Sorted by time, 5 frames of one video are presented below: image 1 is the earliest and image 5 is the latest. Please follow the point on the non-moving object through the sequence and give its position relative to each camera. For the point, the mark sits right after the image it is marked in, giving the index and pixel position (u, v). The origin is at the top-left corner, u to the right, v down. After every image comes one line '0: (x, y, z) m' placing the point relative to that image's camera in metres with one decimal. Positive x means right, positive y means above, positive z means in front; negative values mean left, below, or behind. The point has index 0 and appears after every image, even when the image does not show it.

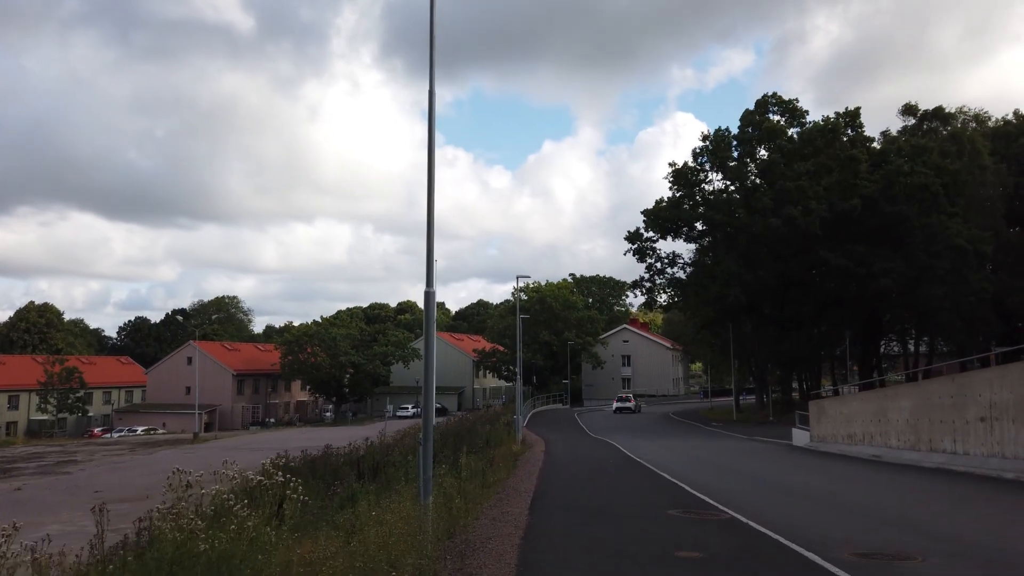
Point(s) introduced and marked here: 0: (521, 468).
0: (+0.2, -4.5, +17.7) m
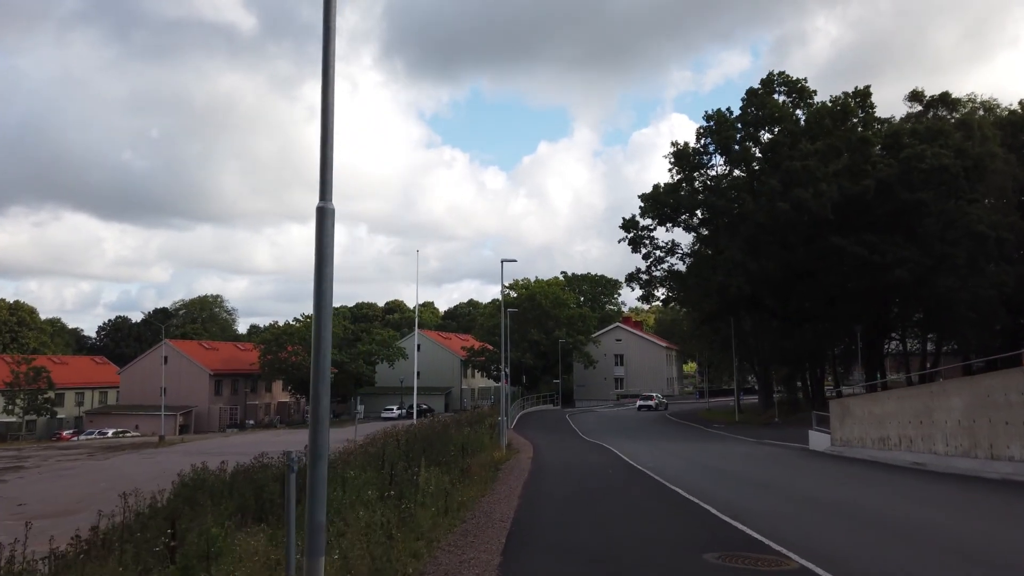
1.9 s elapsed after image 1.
0: (-0.2, -3.9, +14.7) m
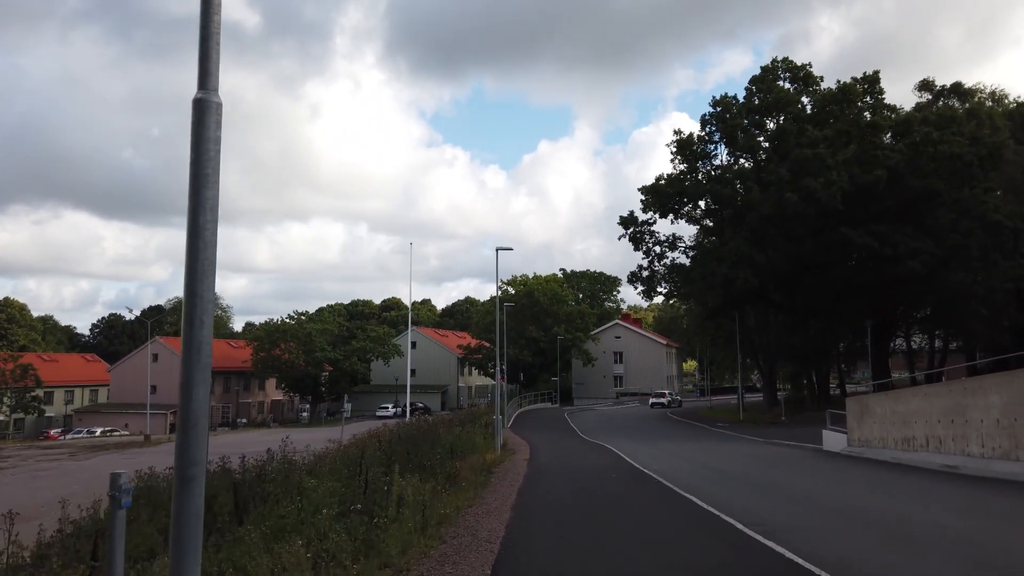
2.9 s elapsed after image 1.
0: (-0.3, -3.7, +13.2) m
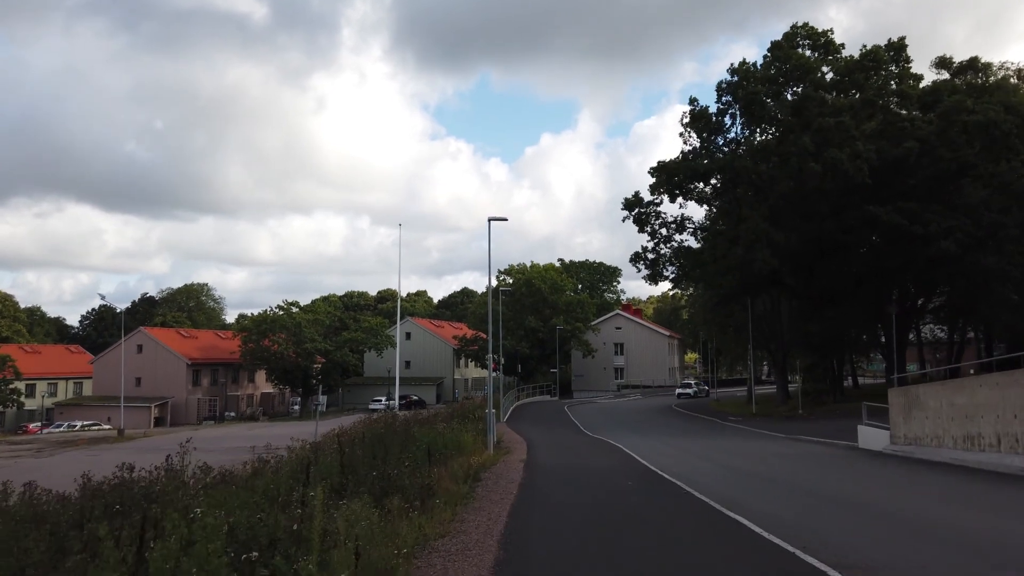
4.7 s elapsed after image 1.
0: (-0.5, -3.1, +10.4) m
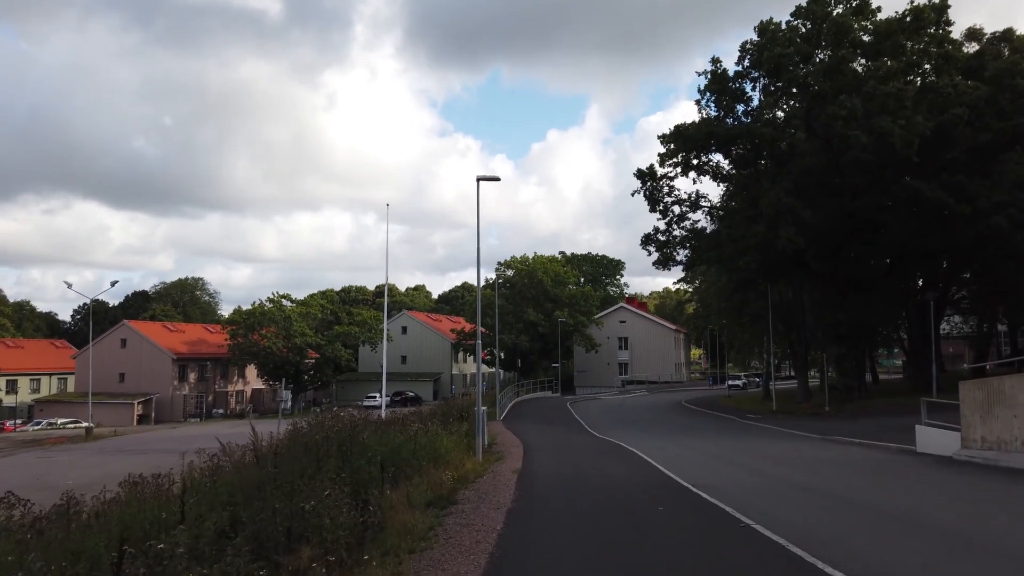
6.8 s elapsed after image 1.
0: (-0.6, -2.5, +7.1) m
